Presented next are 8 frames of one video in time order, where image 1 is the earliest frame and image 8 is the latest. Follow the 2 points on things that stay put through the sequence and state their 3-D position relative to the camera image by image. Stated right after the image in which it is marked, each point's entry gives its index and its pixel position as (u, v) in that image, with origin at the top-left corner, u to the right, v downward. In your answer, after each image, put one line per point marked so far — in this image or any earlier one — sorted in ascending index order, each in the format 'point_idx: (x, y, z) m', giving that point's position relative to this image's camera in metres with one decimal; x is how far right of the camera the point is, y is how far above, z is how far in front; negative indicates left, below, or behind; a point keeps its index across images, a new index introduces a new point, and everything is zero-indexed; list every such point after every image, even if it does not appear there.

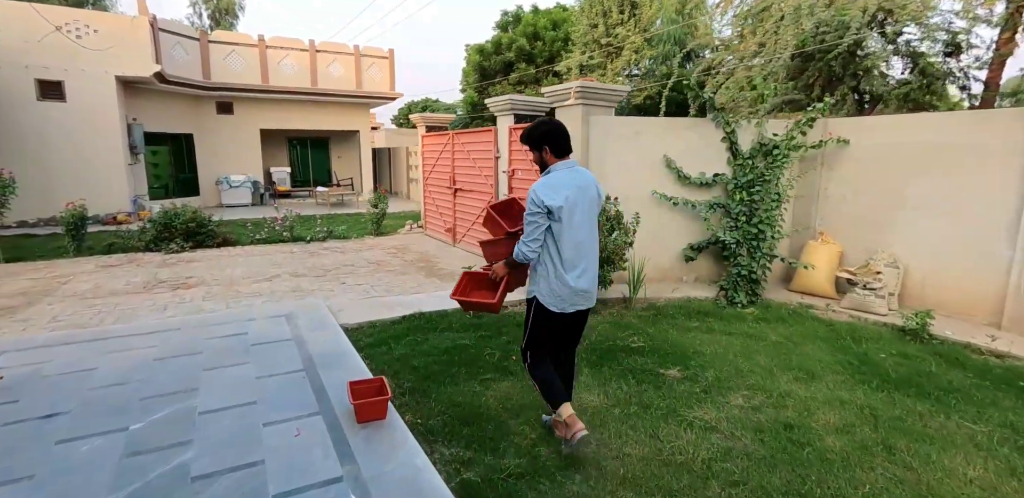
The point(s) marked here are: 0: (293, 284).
0: (-2.7, -0.4, +6.3) m
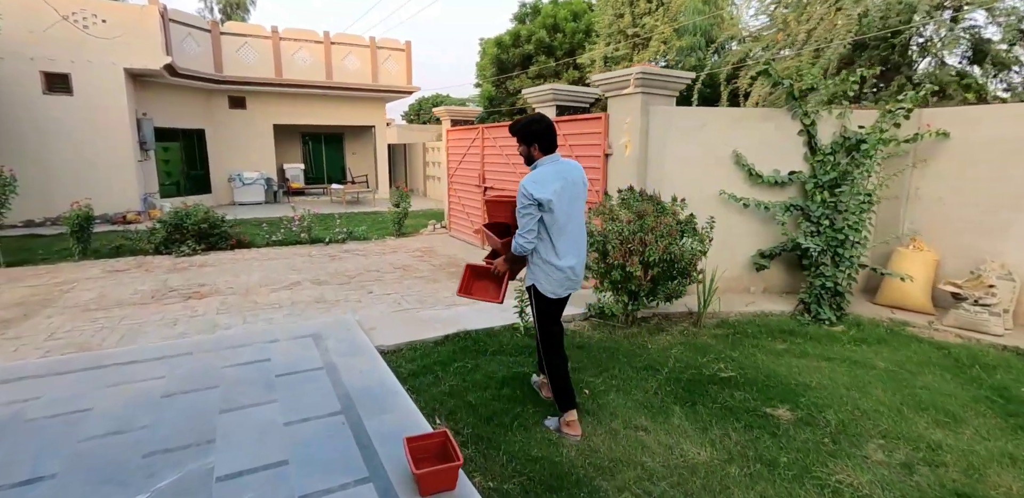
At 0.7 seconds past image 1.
0: (-2.2, -0.5, +5.7) m
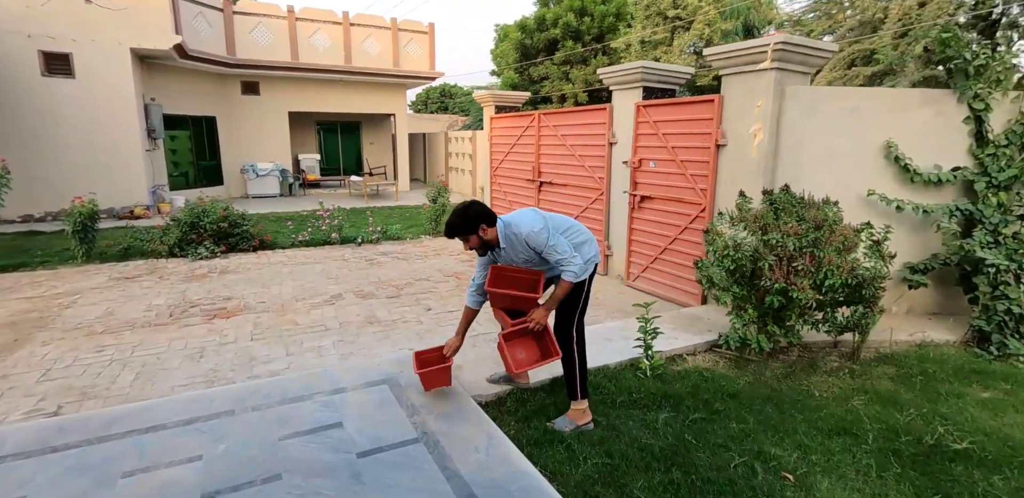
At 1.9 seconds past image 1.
0: (-1.3, -0.6, +4.7) m
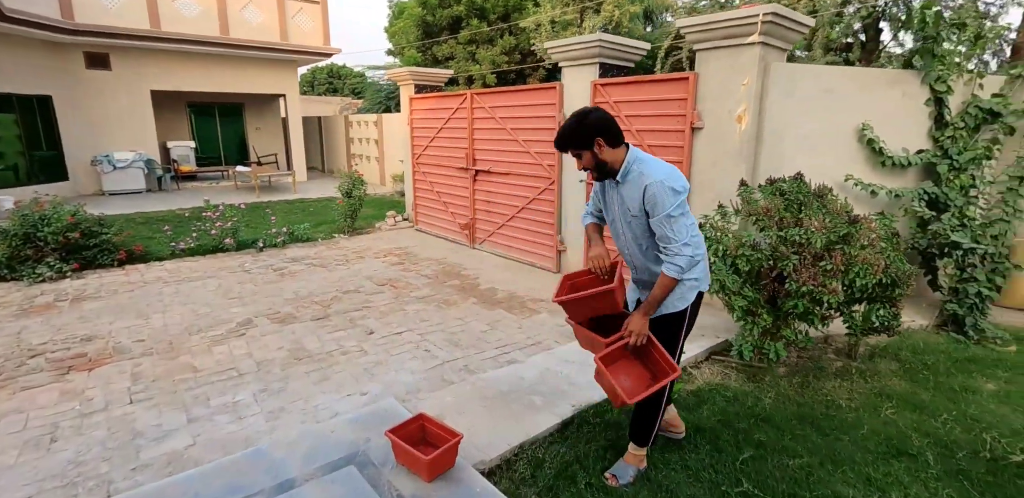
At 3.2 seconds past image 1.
0: (-1.6, -0.7, +3.7) m
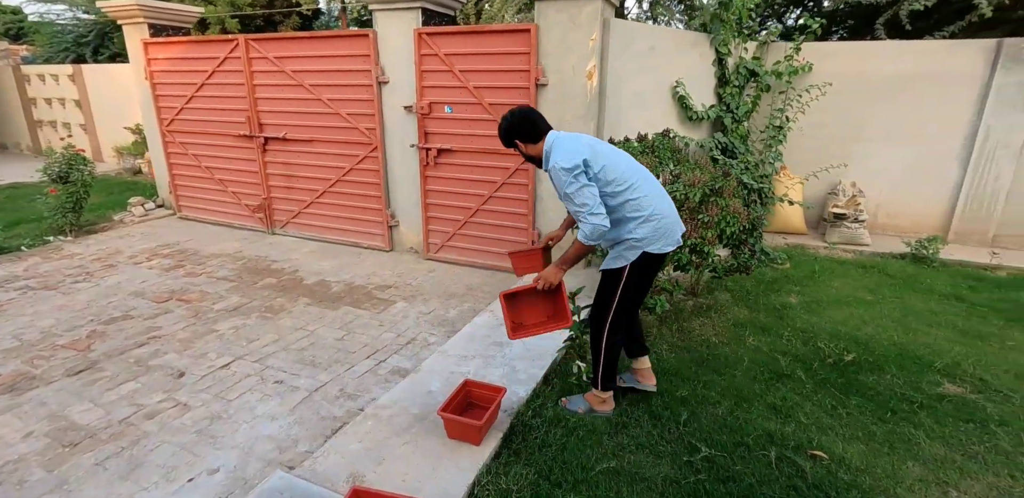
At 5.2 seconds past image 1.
0: (-2.2, -0.8, +2.4) m
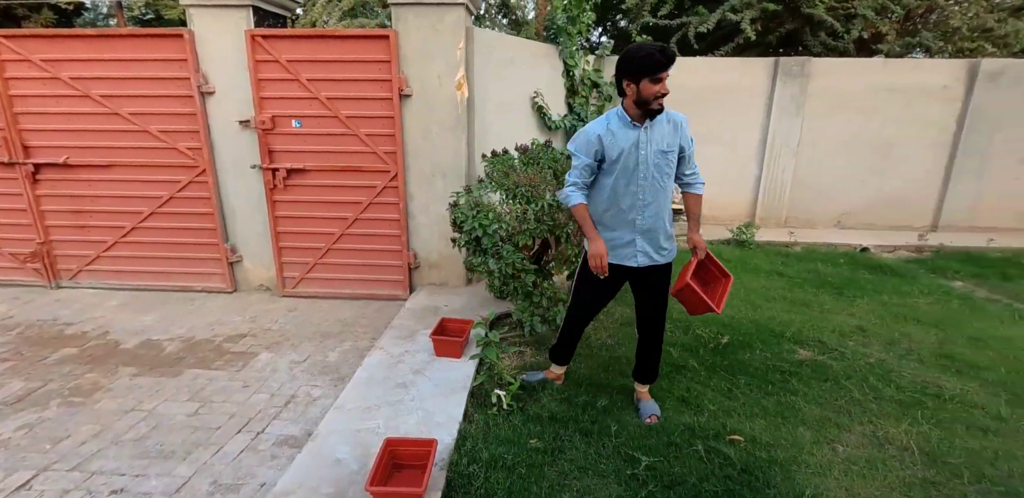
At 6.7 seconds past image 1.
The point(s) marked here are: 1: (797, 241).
0: (-2.3, -1.1, +1.4) m
1: (+3.1, +0.1, +5.7) m
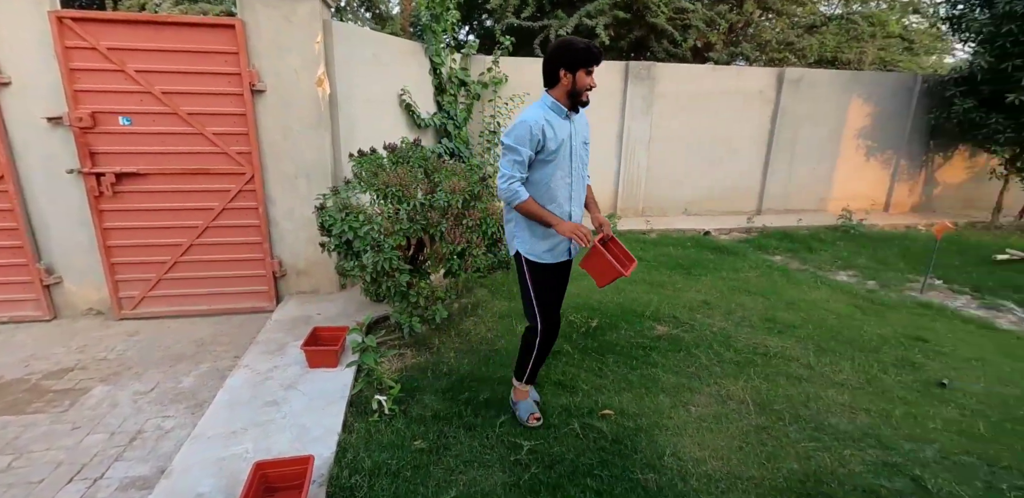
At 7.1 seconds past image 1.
0: (-2.5, -1.2, +0.9) m
1: (+1.7, +0.3, +6.3) m
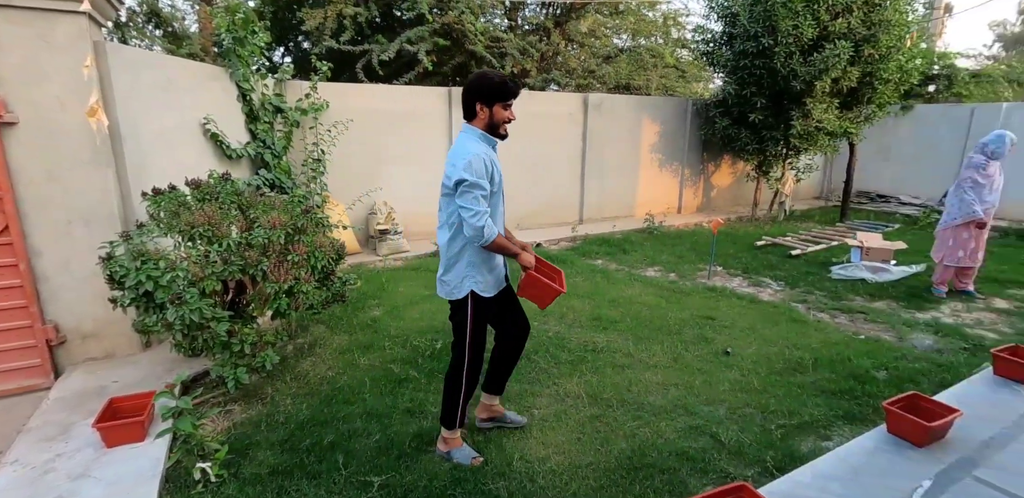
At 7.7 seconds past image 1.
0: (-2.6, -1.5, +0.1) m
1: (-0.3, 0.0, +6.5) m
